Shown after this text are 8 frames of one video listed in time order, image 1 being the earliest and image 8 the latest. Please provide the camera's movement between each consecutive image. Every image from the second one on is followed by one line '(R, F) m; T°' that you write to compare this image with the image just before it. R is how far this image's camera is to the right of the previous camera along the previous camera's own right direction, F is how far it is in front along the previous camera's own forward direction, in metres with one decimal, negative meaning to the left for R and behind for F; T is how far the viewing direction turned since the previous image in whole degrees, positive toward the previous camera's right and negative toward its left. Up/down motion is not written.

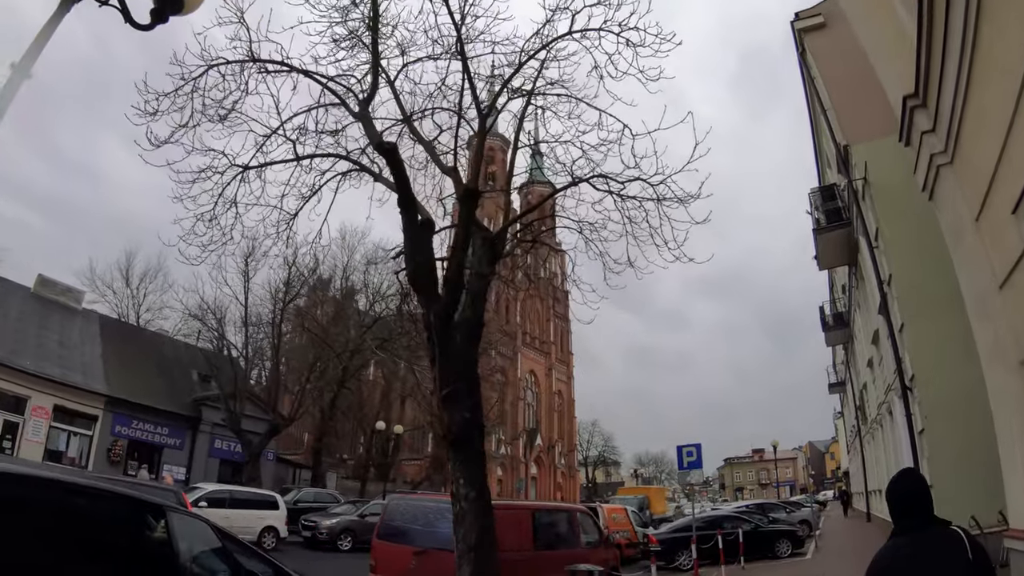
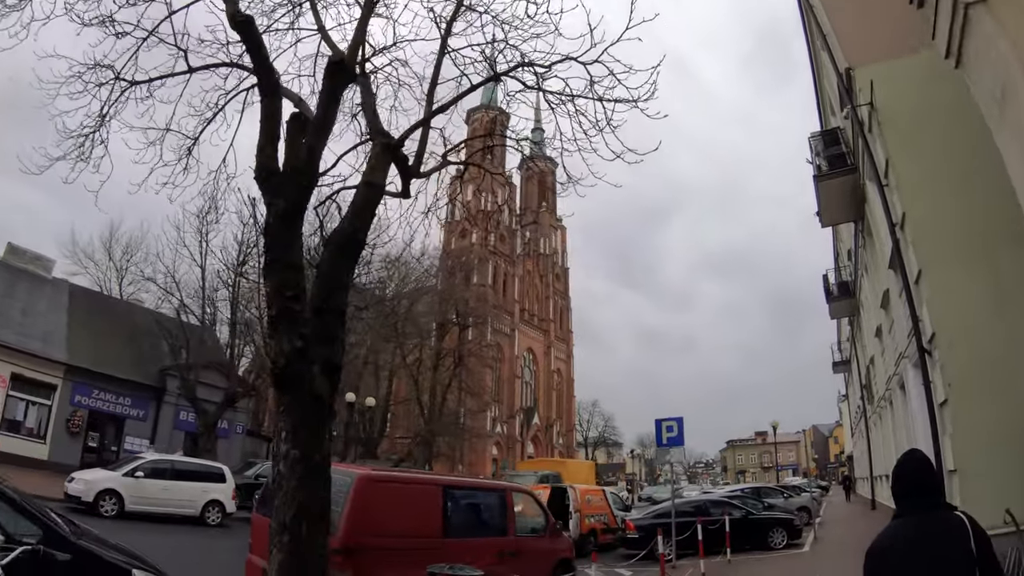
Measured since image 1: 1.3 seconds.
(+0.9, +1.7) m; -1°
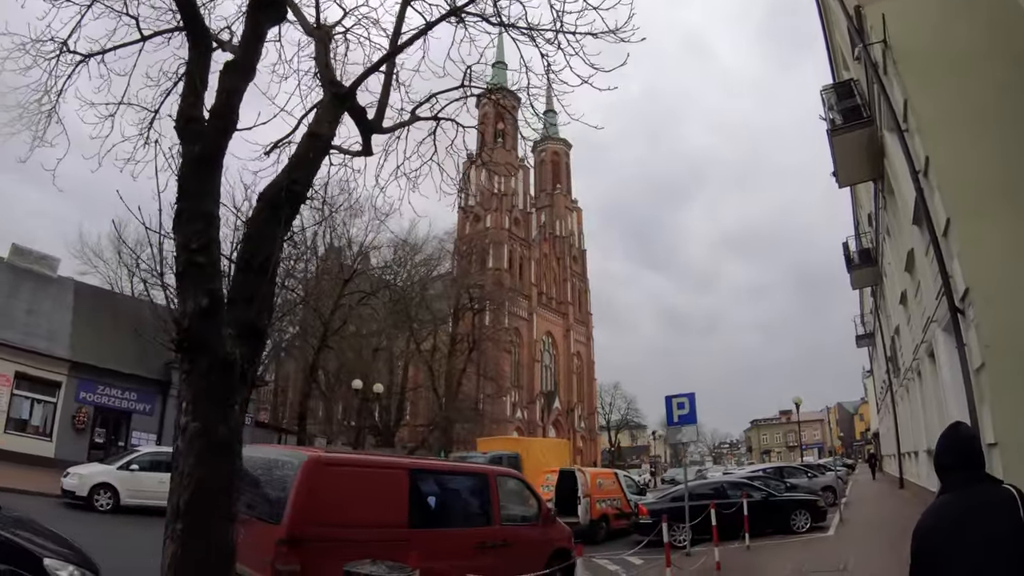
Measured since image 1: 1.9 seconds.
(+0.4, +0.7) m; -2°
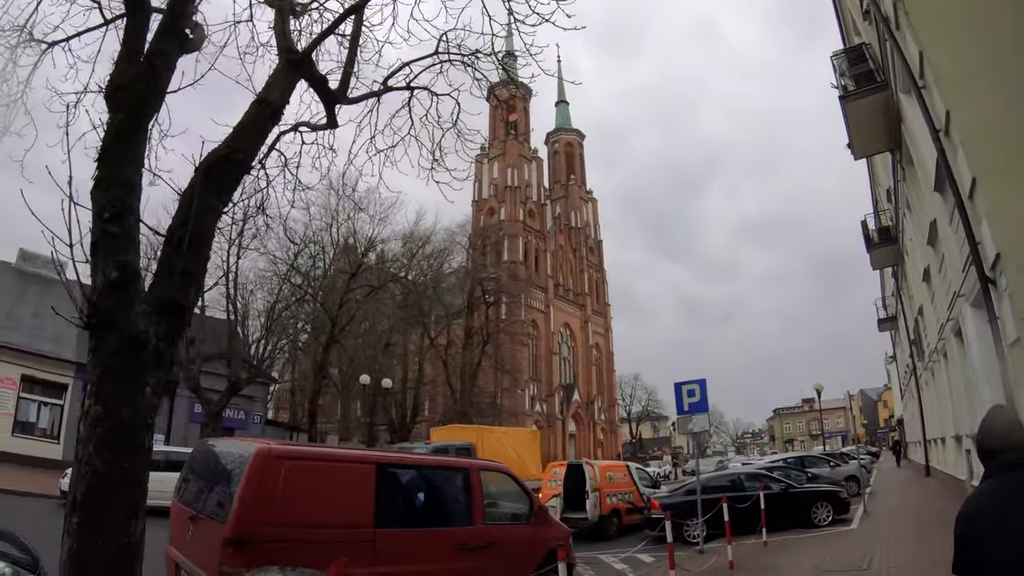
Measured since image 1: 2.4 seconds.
(+0.4, +0.5) m; -2°
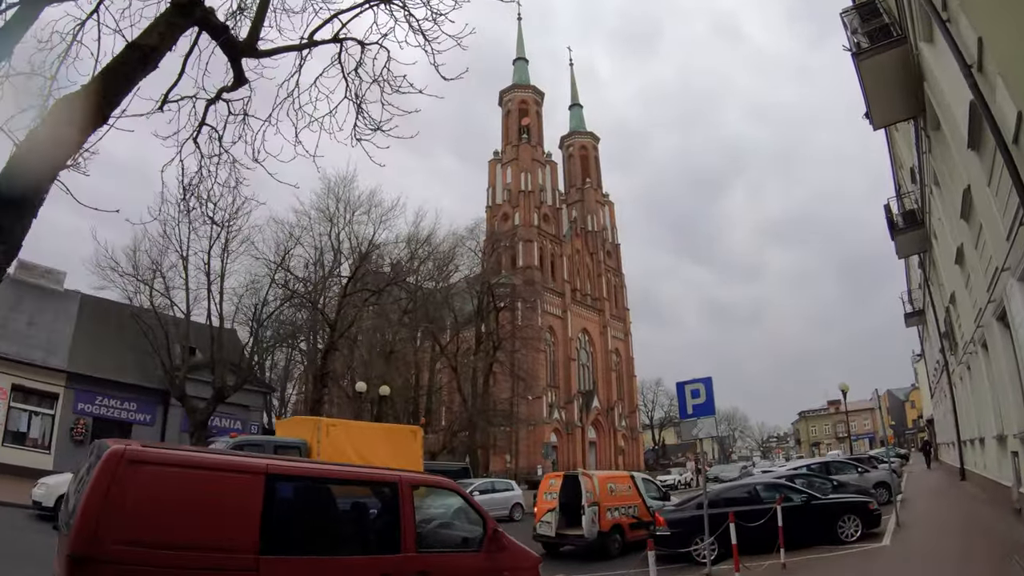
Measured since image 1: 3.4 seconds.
(+0.6, +1.1) m; -2°
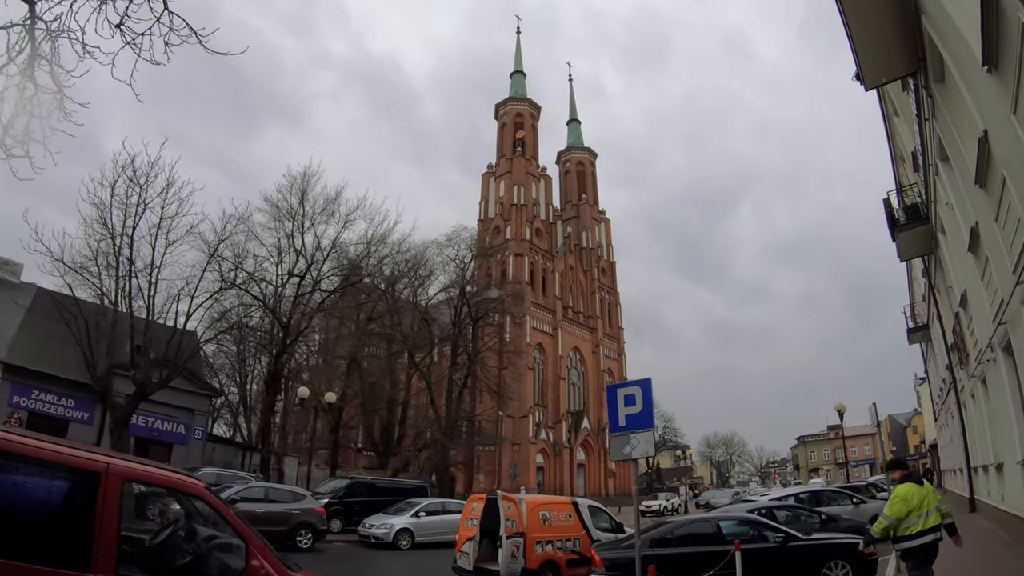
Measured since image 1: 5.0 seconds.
(+1.3, +2.1) m; 0°
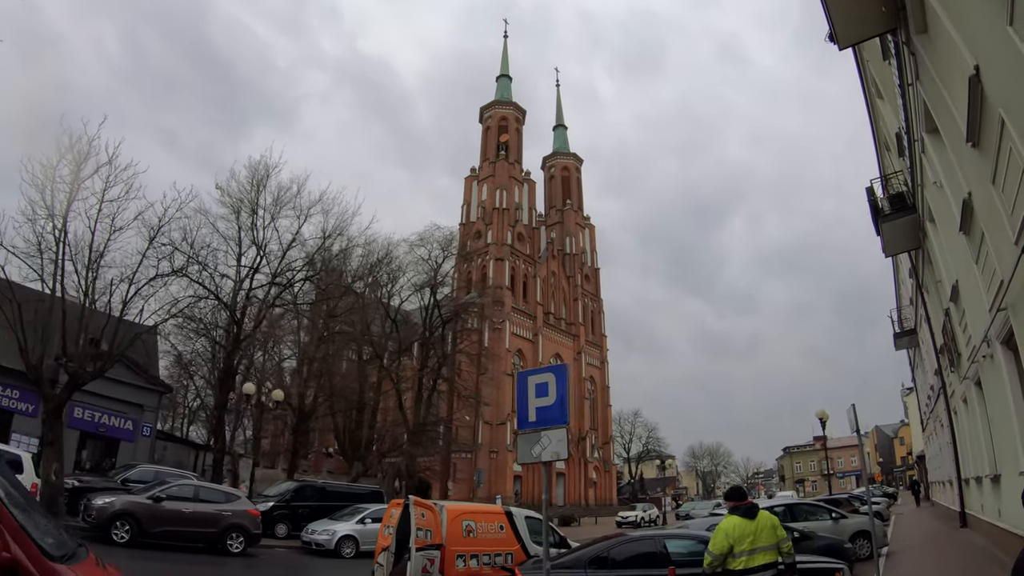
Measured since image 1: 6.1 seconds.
(+0.9, +1.5) m; +1°
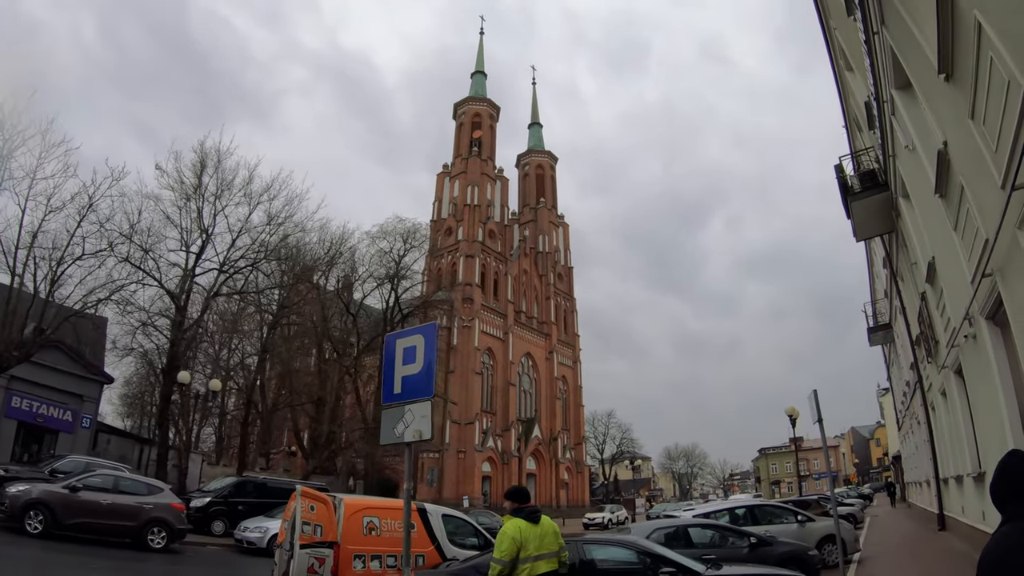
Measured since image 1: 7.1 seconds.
(+0.8, +1.4) m; +2°
